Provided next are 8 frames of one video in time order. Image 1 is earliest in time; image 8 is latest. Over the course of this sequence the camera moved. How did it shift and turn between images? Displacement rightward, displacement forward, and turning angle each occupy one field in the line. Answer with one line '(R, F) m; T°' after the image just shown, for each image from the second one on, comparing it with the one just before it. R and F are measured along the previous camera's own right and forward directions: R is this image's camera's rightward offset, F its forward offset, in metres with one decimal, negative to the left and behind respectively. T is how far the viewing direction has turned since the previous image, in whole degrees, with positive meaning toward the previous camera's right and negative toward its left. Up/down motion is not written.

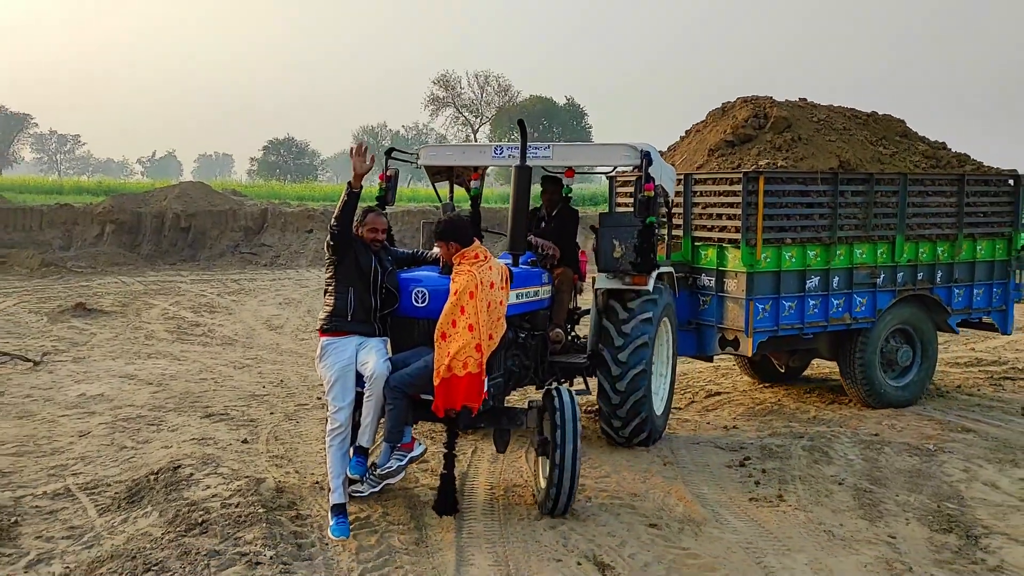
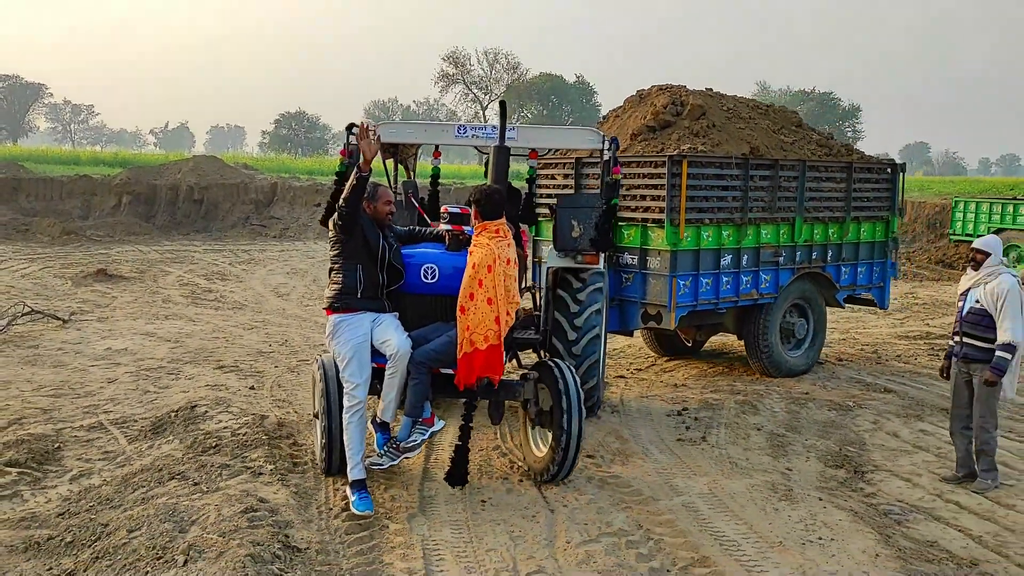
(+0.3, -0.9) m; -1°
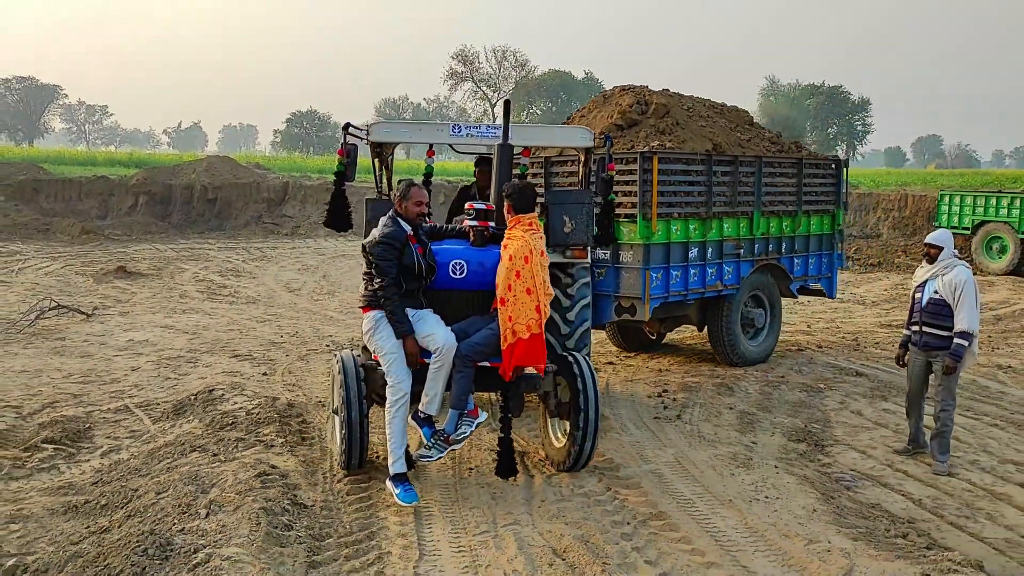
(+0.2, -0.5) m; -1°
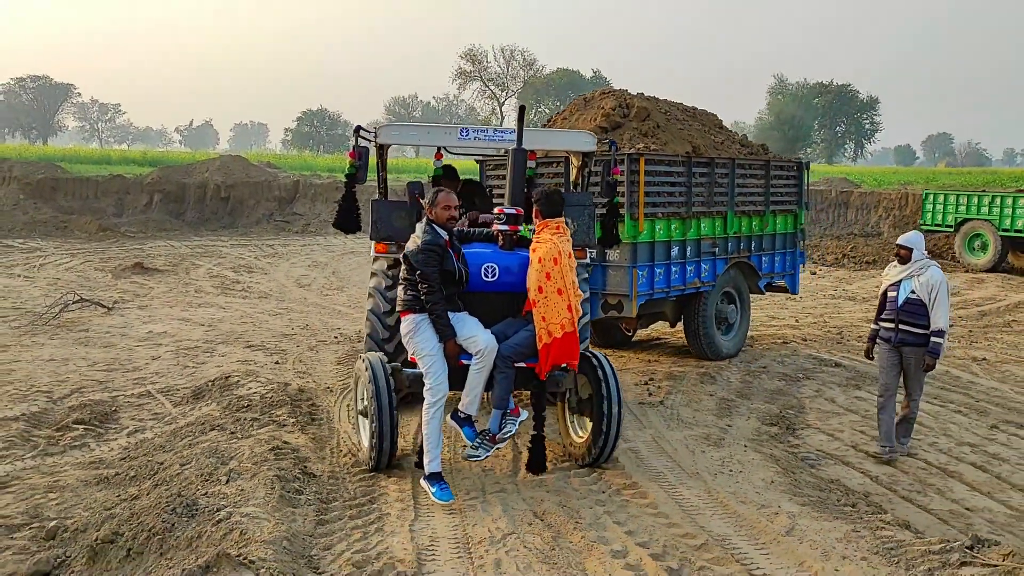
(+0.1, -0.5) m; -1°
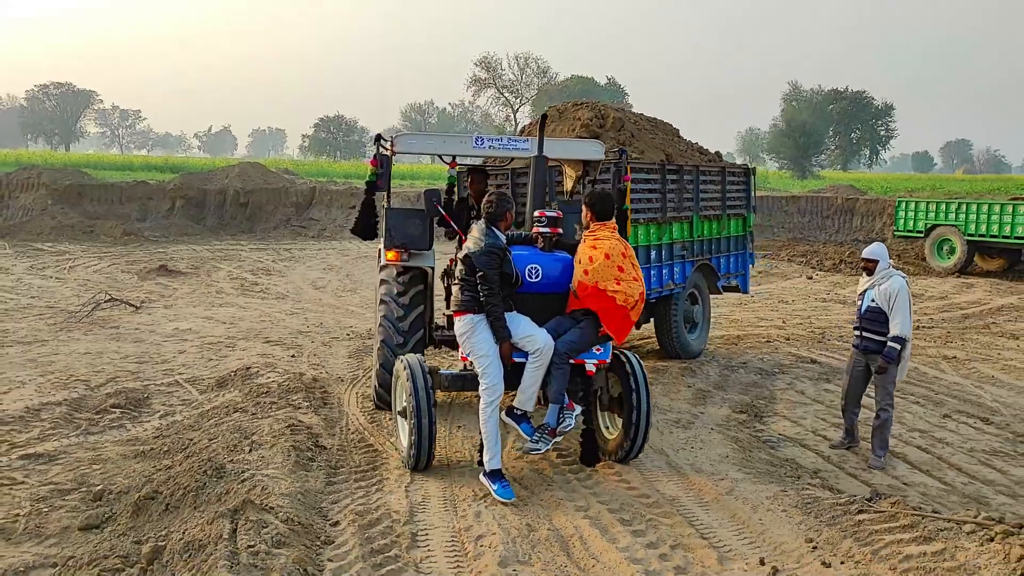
(+0.2, -0.7) m; -1°
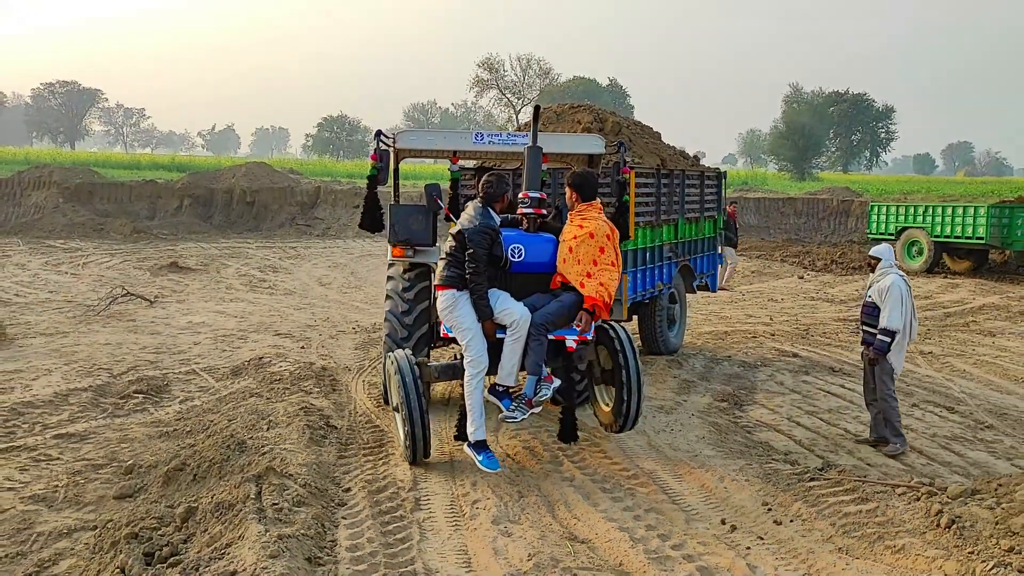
(0.0, -0.5) m; 0°
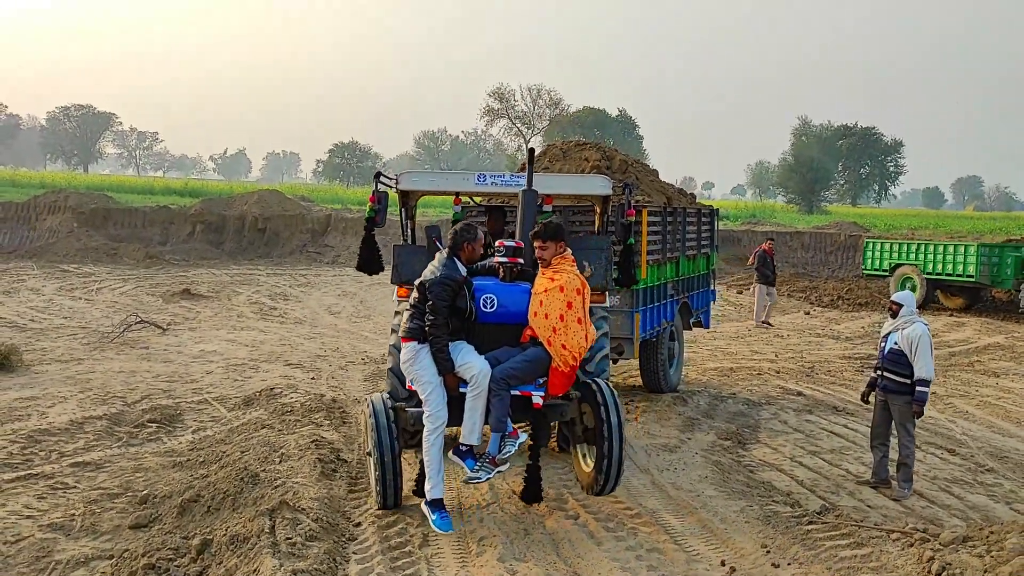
(0.0, -0.2) m; 0°
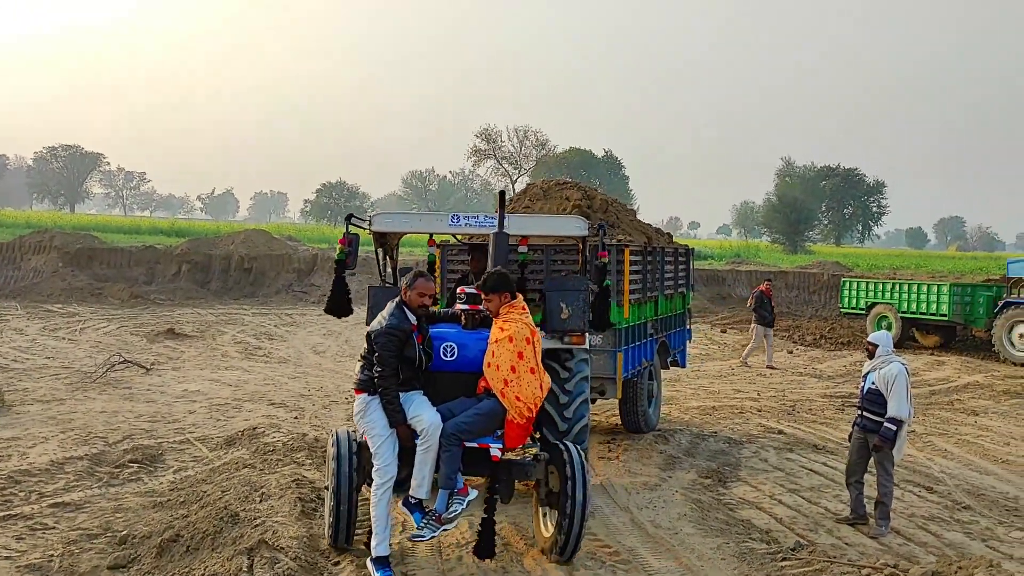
(+0.1, -0.1) m; +1°
